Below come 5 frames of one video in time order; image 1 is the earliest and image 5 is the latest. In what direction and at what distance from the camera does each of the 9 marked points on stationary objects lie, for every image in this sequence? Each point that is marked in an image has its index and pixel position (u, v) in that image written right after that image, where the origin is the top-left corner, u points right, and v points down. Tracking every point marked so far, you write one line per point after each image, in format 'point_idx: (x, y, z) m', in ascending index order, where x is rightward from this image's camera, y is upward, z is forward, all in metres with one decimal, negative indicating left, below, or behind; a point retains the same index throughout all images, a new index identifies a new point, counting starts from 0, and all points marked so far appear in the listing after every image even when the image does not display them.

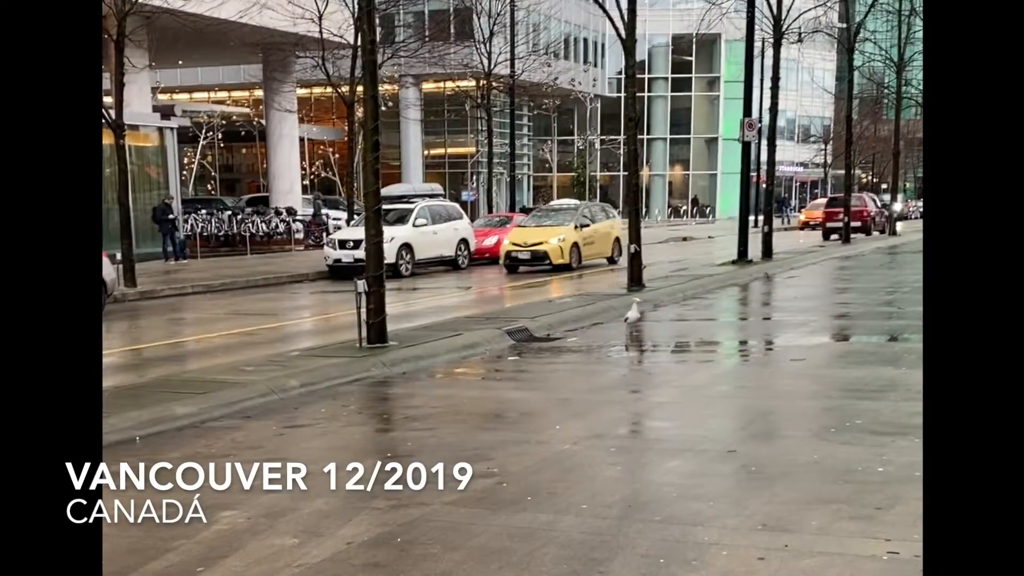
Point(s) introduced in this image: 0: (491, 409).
0: (-0.1, -1.1, +8.2) m
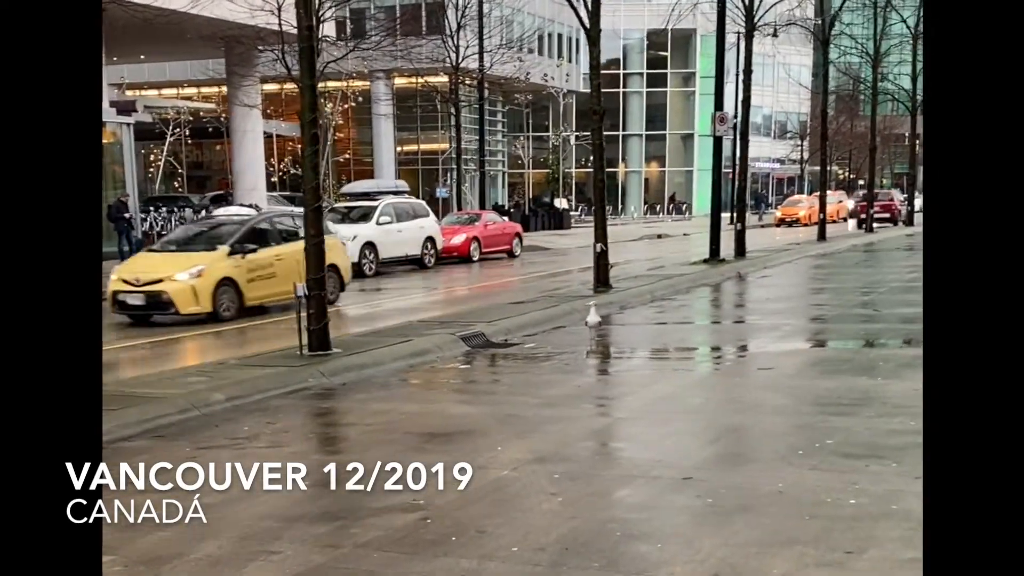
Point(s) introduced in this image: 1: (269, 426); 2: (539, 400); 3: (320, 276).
0: (-0.6, -1.1, +7.5) m
1: (-2.0, -1.2, +7.5) m
2: (+0.2, -1.1, +8.4) m
3: (-2.2, +0.1, +10.3) m
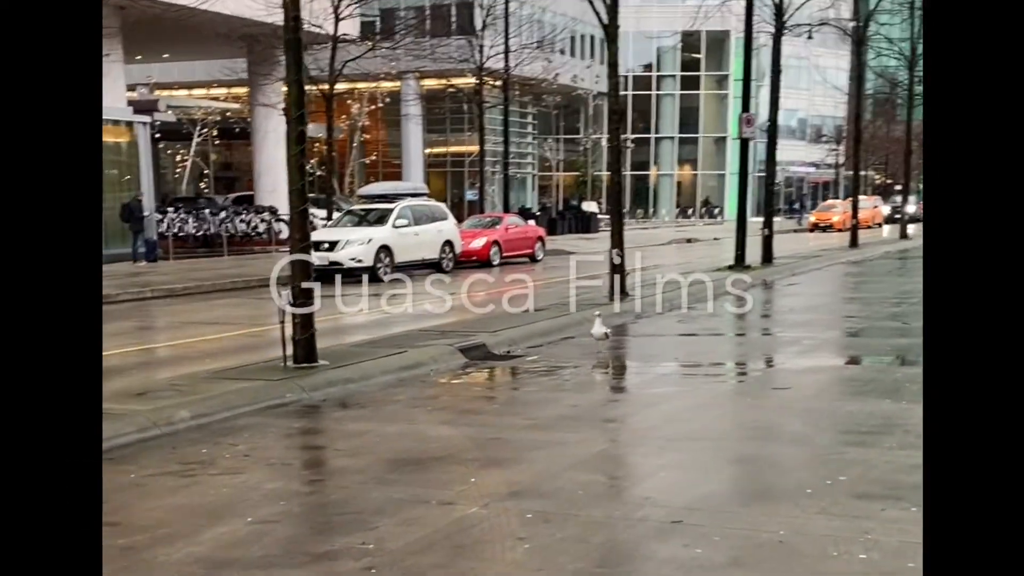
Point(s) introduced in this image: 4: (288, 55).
0: (-0.8, -1.2, +6.9) m
1: (-2.2, -1.2, +6.9) m
2: (+0.1, -1.2, +7.8) m
3: (-2.2, +0.1, +9.7) m
4: (-2.3, +2.3, +9.1) m
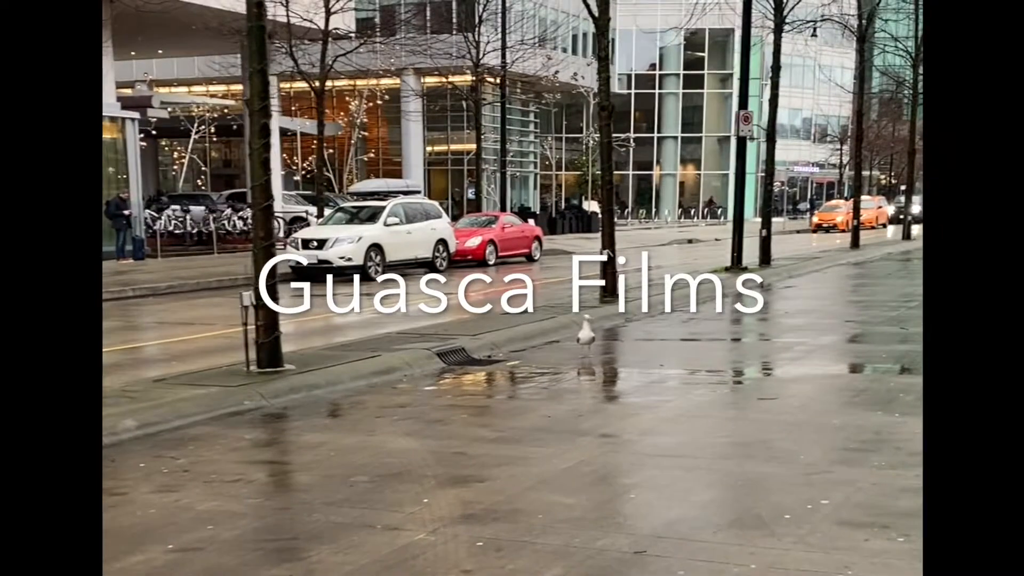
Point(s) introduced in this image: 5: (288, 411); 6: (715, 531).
0: (-1.0, -1.3, +6.4) m
1: (-2.4, -1.2, +6.5) m
2: (-0.1, -1.2, +7.3) m
3: (-2.5, 0.0, +9.2) m
4: (-2.5, +2.3, +8.6) m
5: (-2.0, -1.1, +8.1) m
6: (+1.1, -1.3, +5.0) m
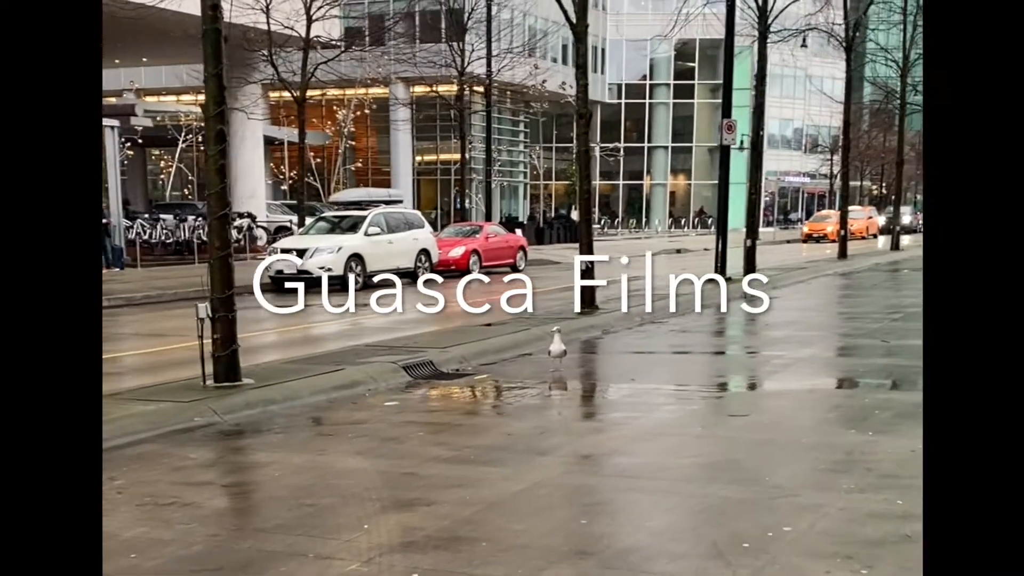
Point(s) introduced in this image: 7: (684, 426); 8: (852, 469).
0: (-1.4, -1.3, +6.1) m
1: (-2.8, -1.3, +6.2) m
2: (-0.5, -1.3, +7.0) m
3: (-2.8, -0.1, +8.9) m
4: (-2.8, +2.2, +8.3) m
5: (-2.4, -1.2, +7.8) m
6: (+0.8, -1.4, +4.7) m
7: (+1.5, -1.2, +7.9) m
8: (+2.3, -1.2, +6.2) m
